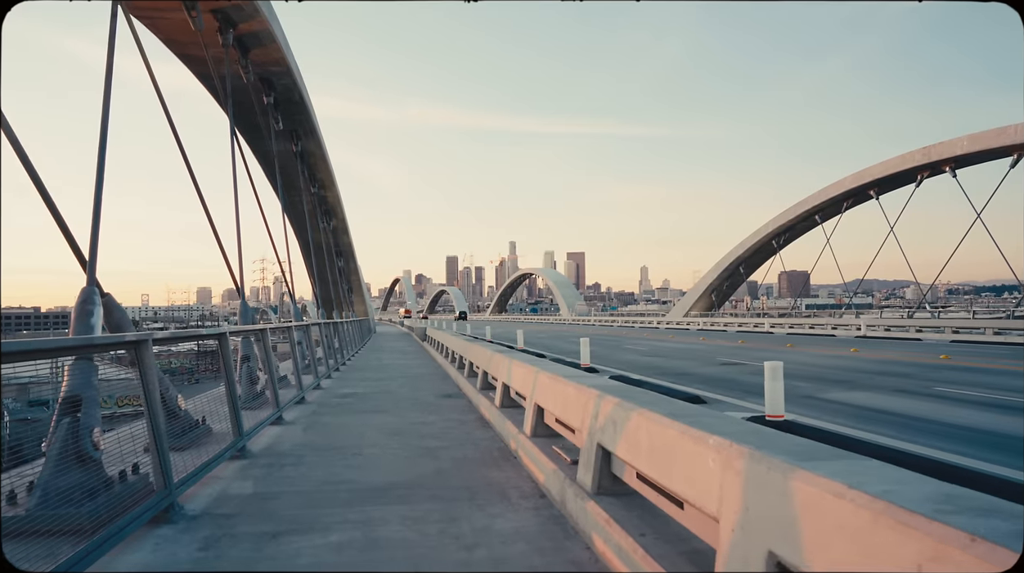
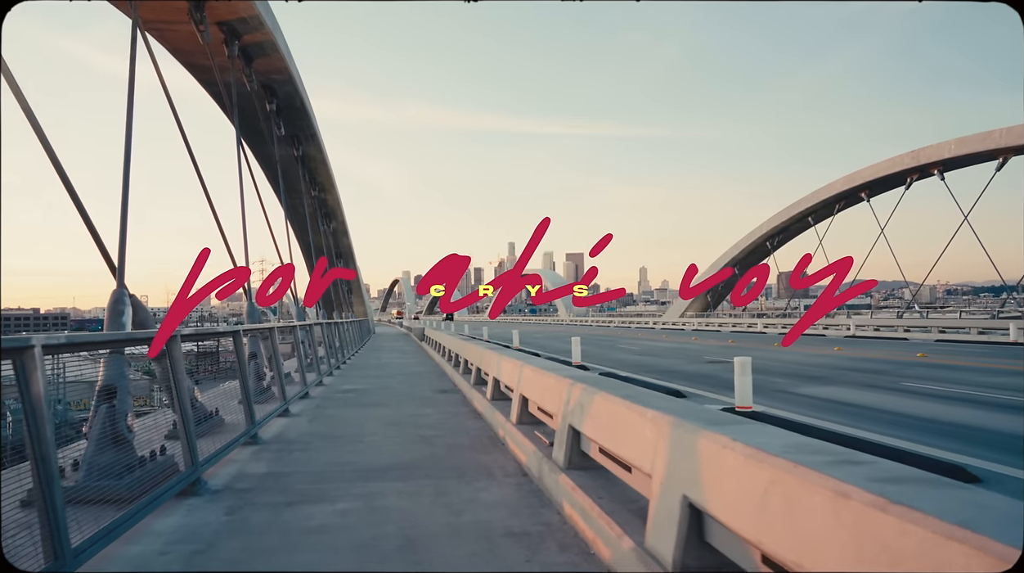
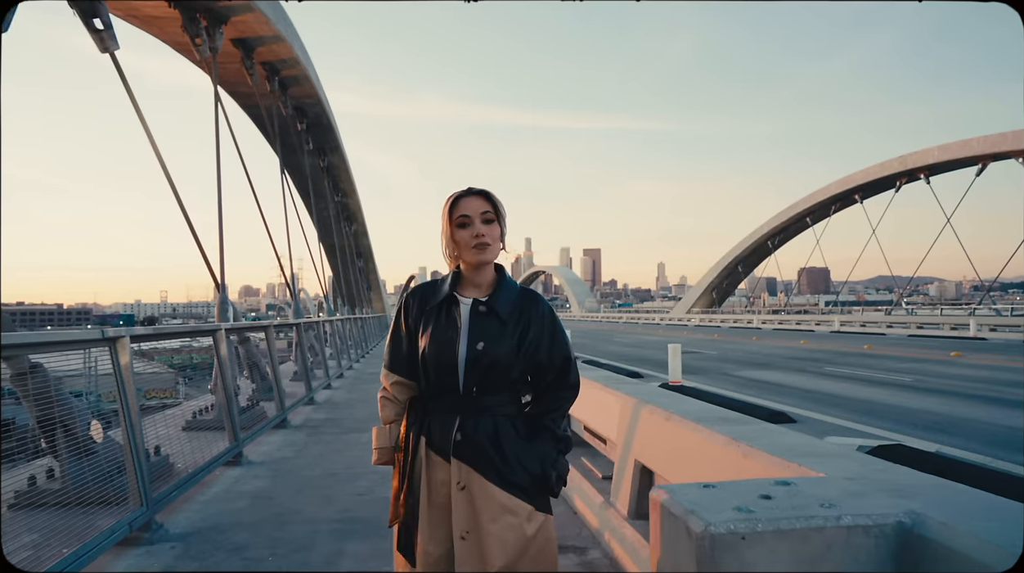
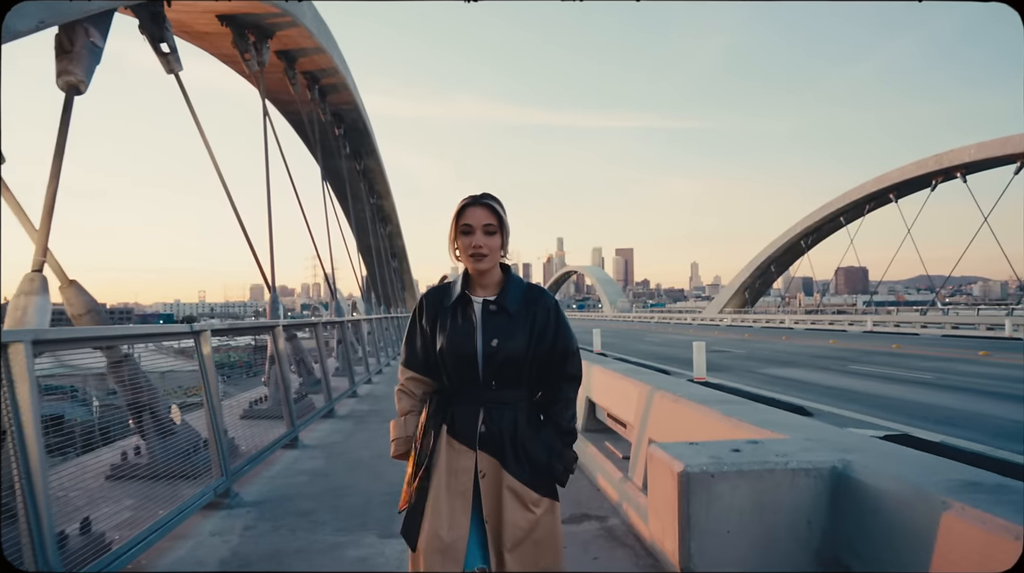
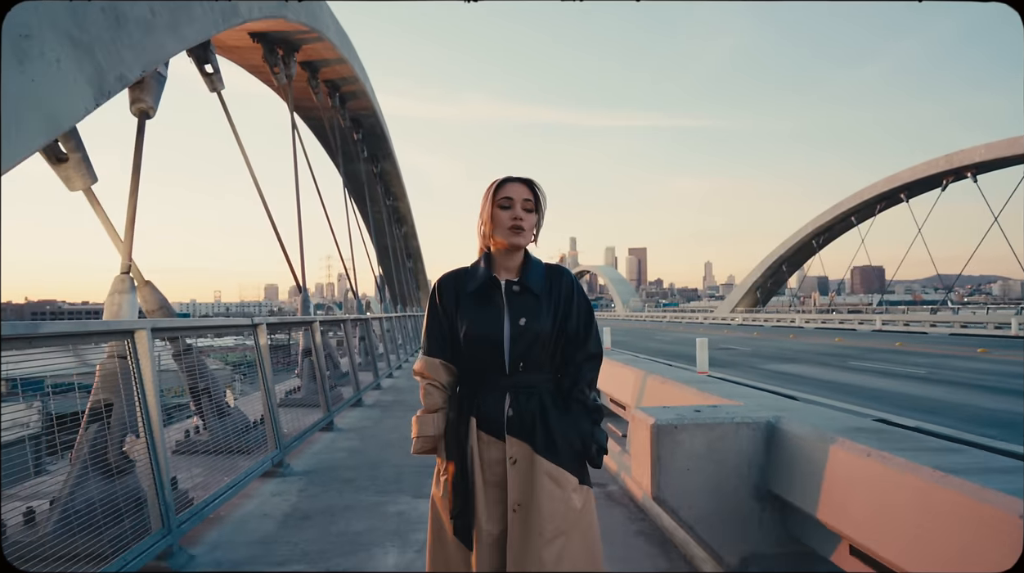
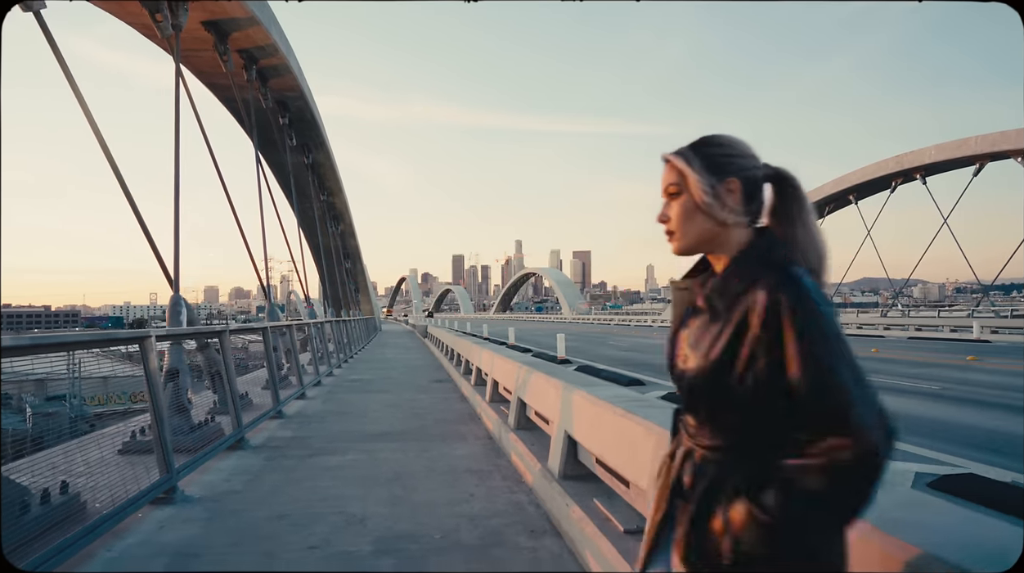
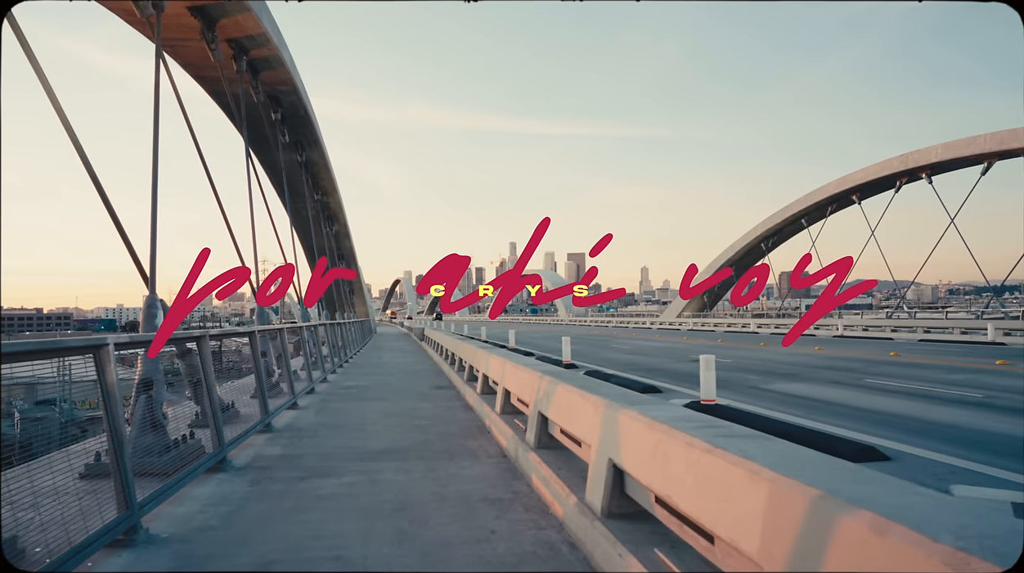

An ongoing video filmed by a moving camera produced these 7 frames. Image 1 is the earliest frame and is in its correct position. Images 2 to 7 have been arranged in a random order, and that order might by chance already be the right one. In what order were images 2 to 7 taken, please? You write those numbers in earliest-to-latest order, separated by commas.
2, 7, 6, 3, 4, 5
